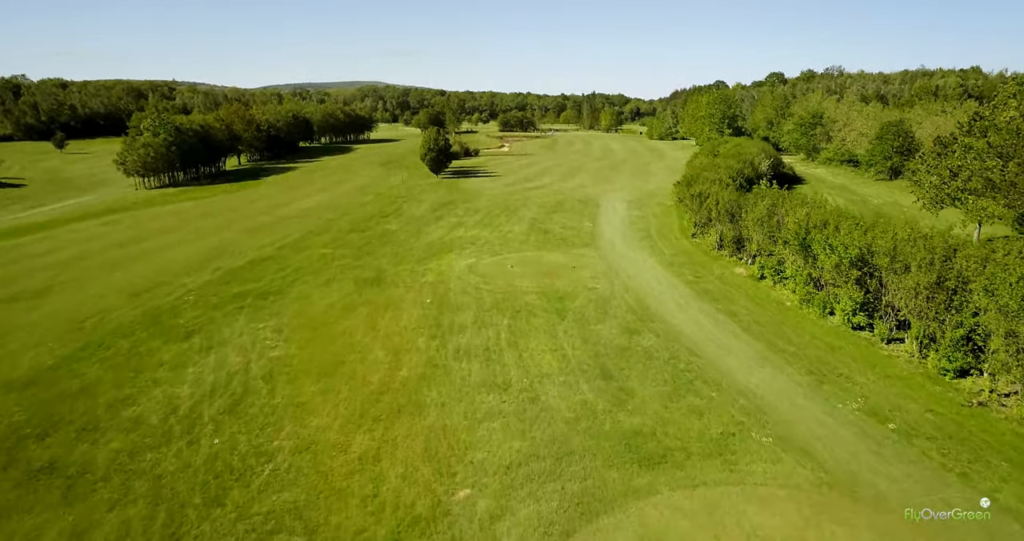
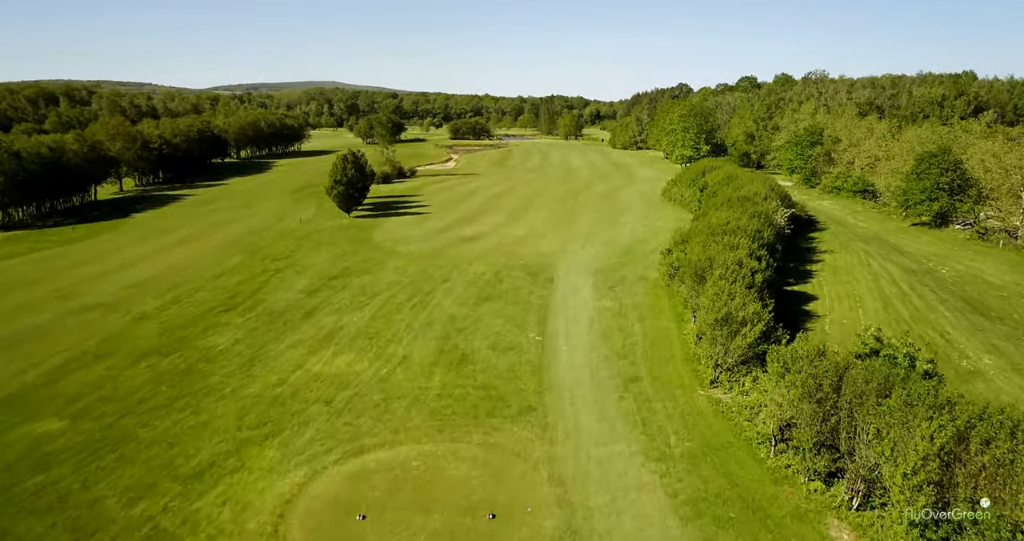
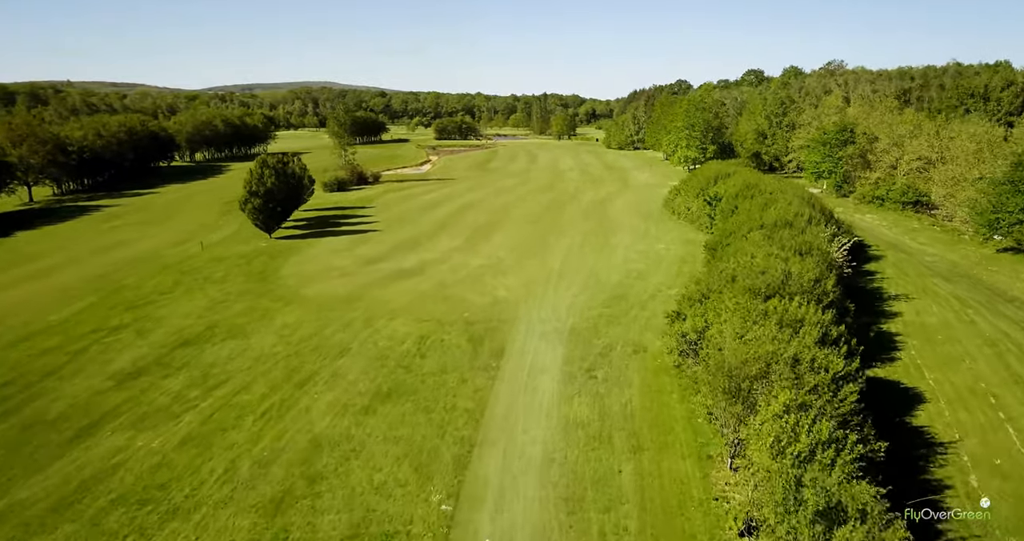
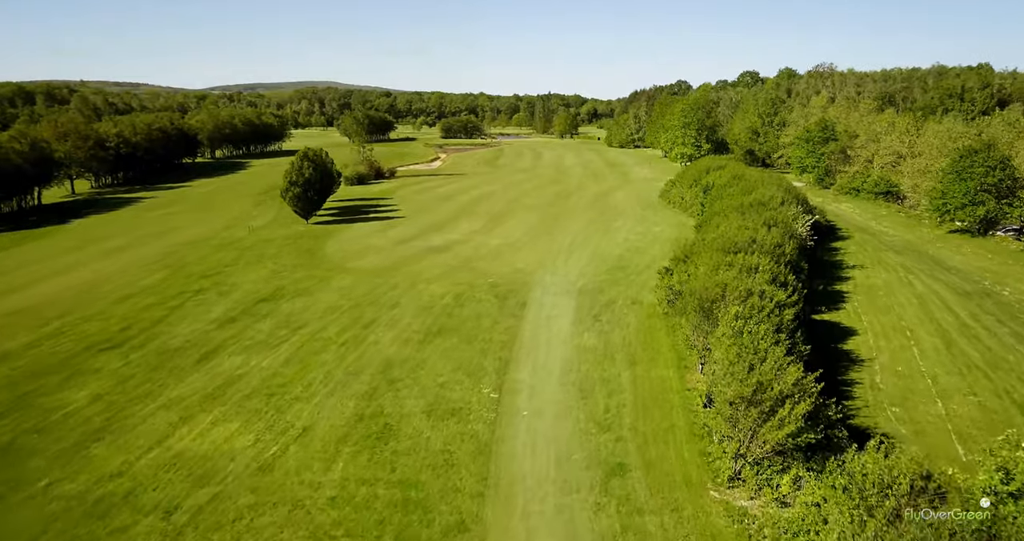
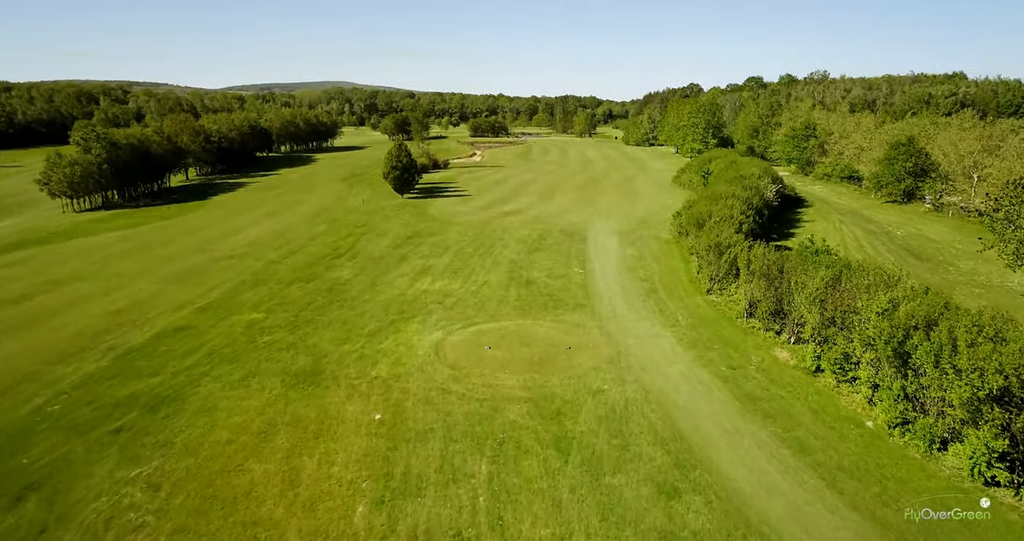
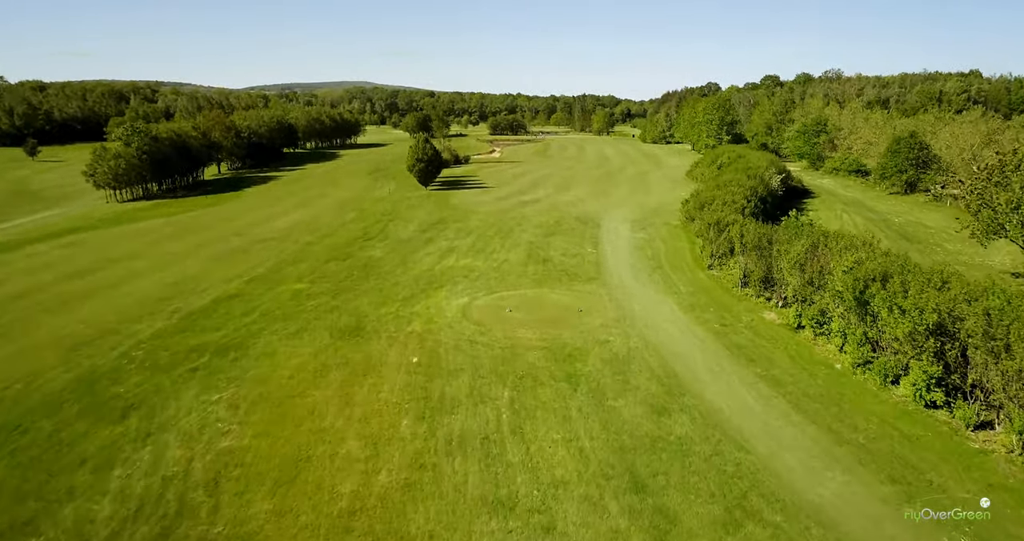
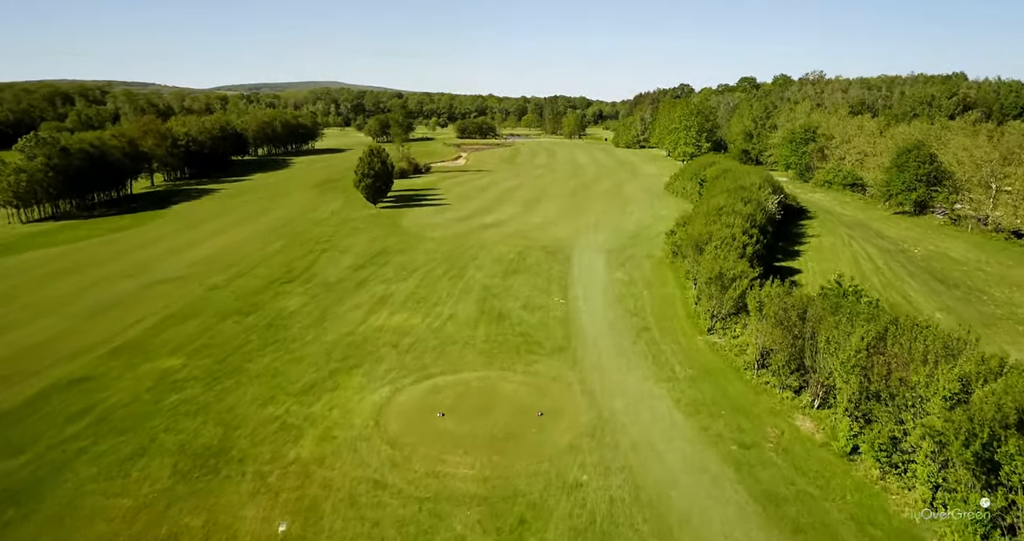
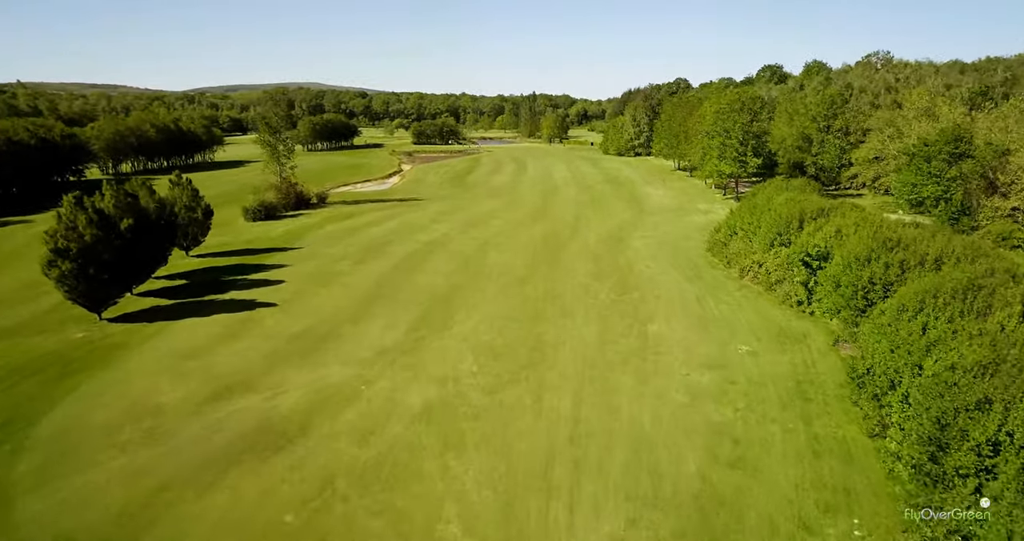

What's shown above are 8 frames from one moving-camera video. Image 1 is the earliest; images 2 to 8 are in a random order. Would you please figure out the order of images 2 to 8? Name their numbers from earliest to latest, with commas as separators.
6, 5, 7, 2, 4, 3, 8
